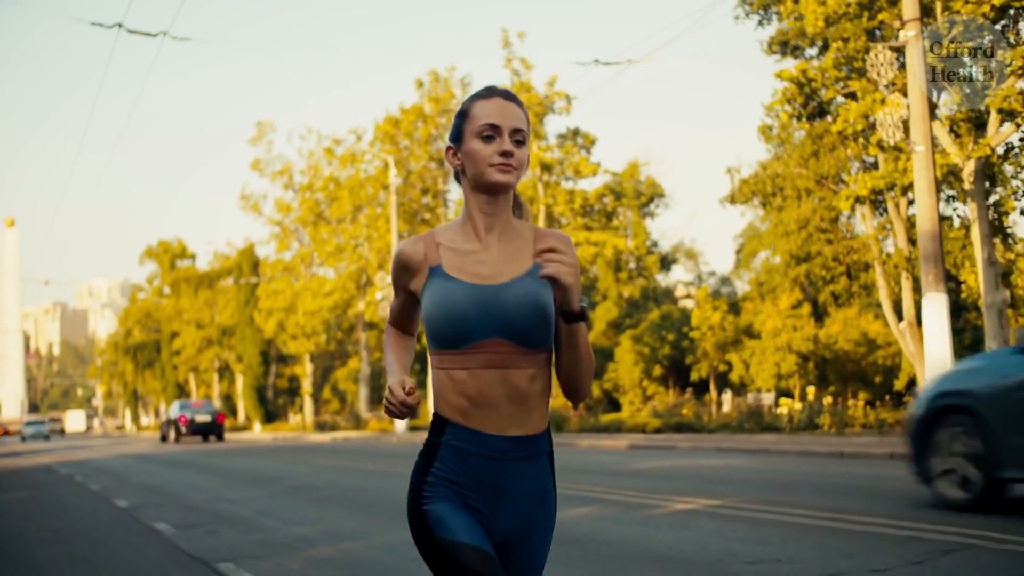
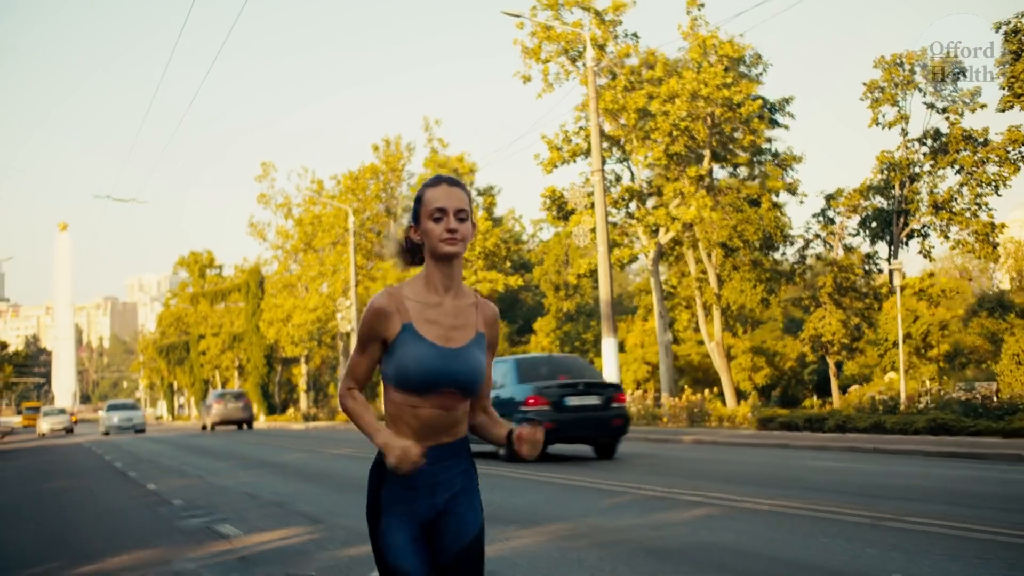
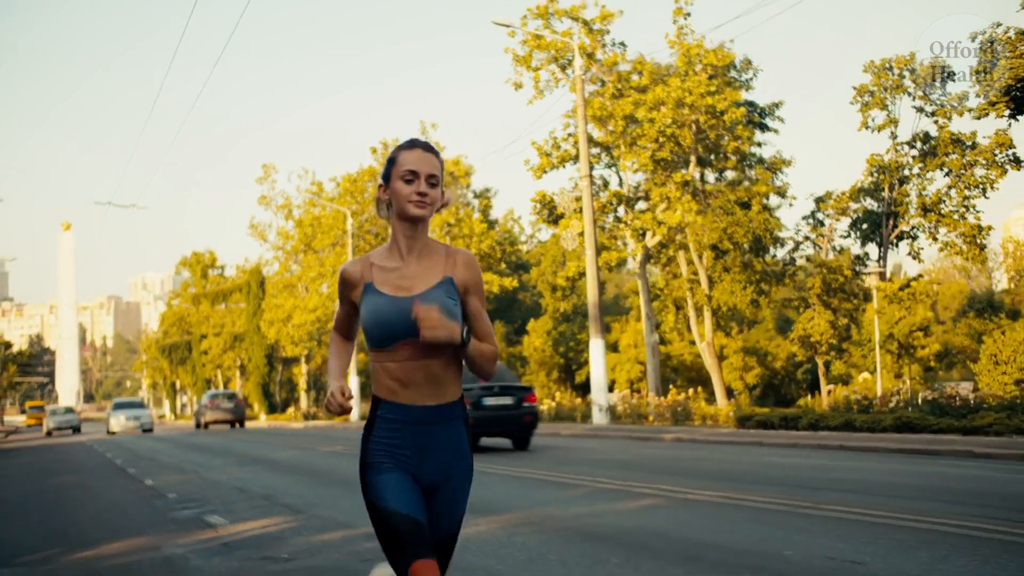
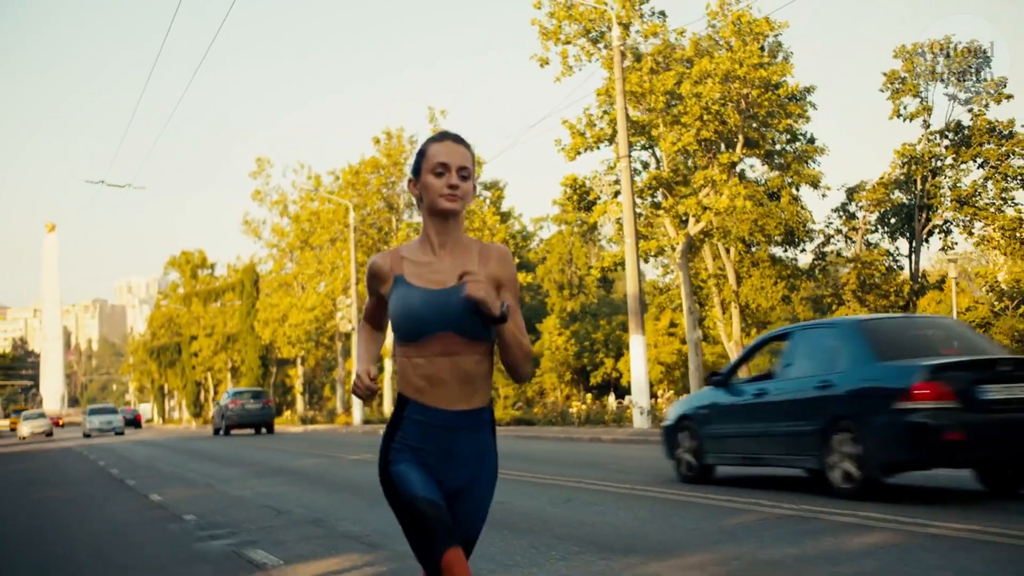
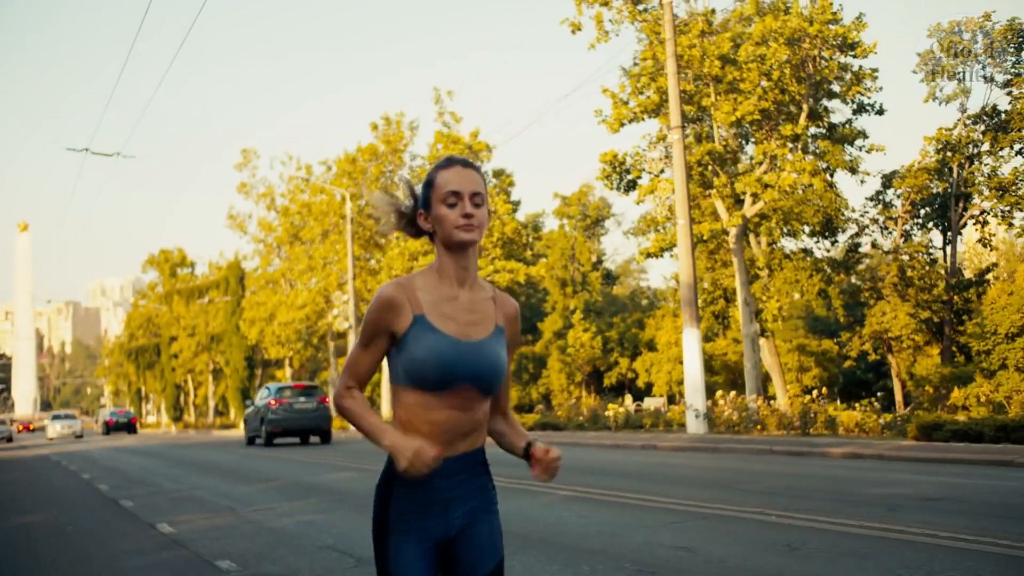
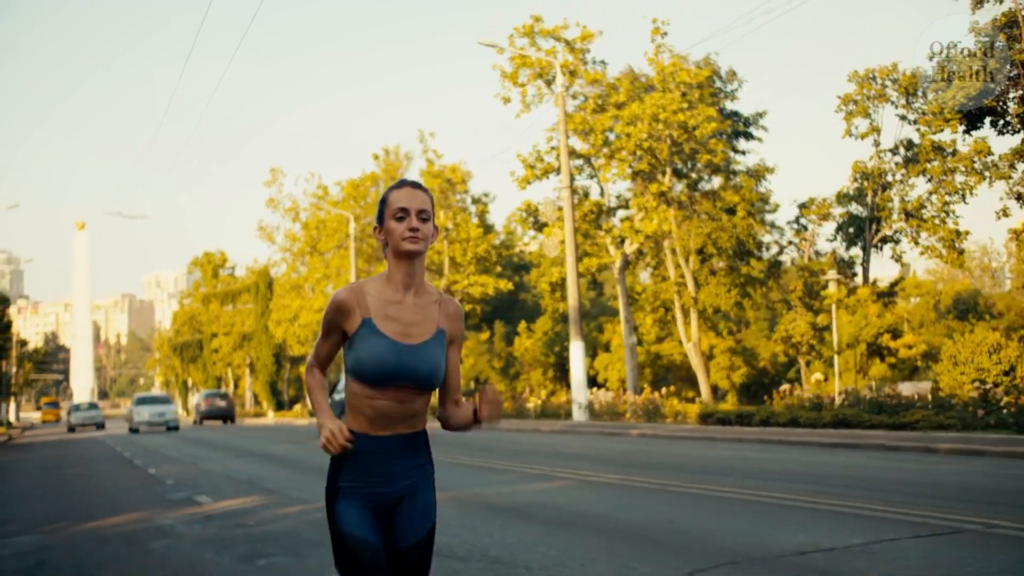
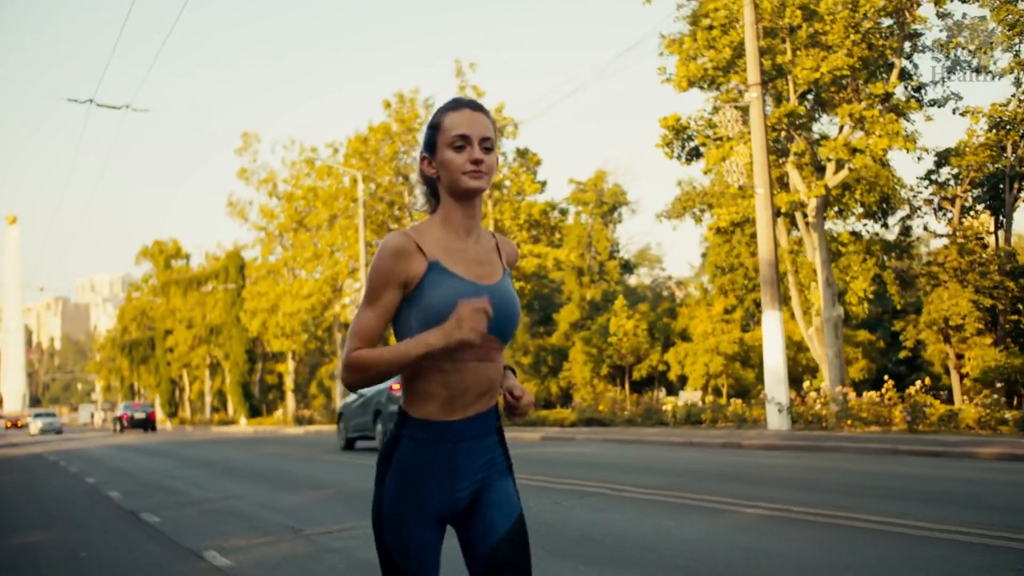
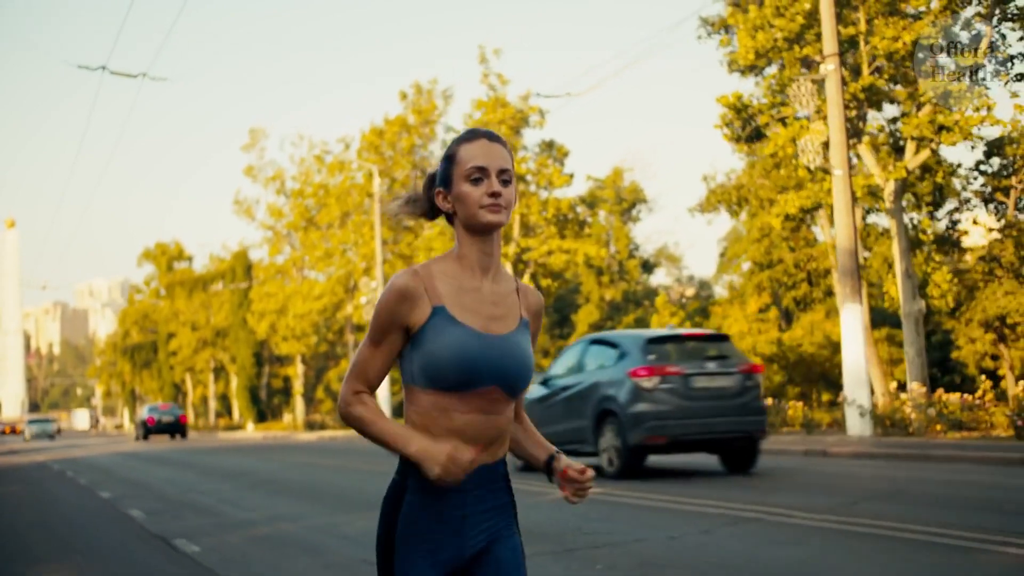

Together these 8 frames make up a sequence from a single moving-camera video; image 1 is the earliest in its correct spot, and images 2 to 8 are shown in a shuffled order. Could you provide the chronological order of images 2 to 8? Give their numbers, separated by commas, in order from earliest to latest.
8, 7, 5, 4, 2, 3, 6
